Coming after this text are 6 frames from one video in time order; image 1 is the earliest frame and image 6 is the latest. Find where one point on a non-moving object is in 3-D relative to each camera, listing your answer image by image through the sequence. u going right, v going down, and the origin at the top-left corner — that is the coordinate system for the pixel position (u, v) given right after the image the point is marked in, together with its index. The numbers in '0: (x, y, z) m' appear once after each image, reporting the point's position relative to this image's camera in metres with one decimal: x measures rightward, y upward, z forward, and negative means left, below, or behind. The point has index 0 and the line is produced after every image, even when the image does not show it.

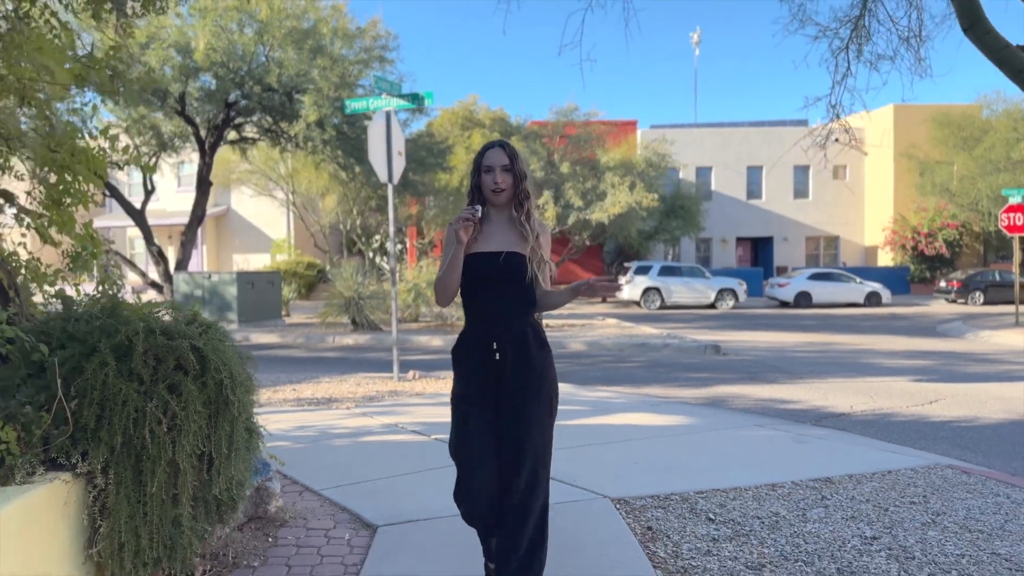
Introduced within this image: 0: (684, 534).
0: (+0.8, -1.2, +3.7) m
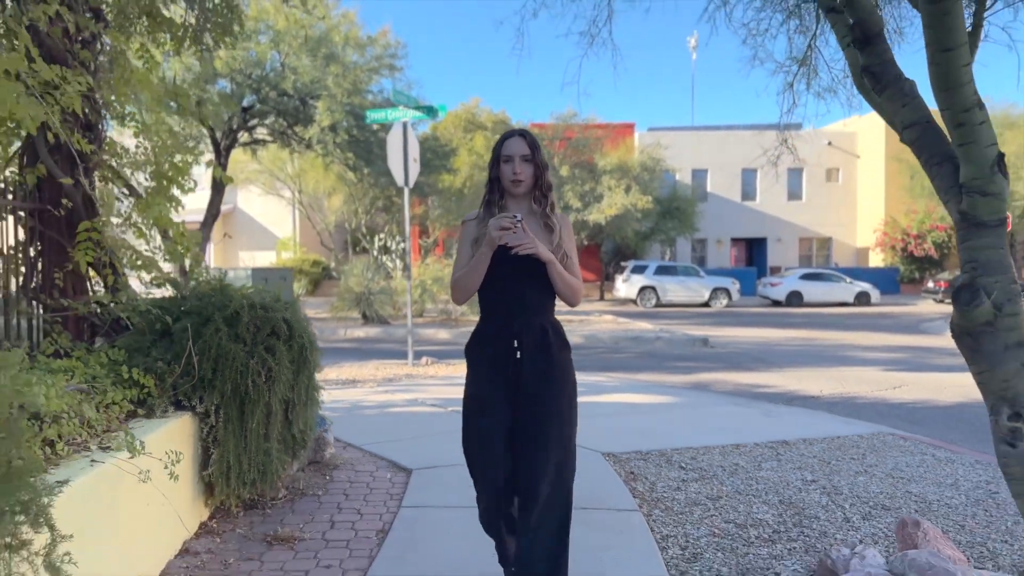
0: (+0.9, -1.1, +4.6) m
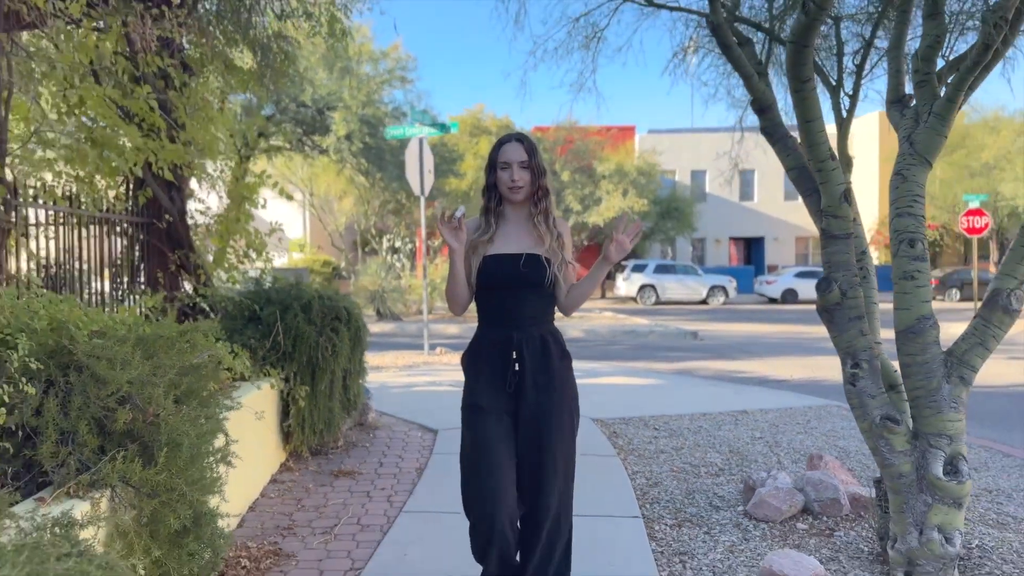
0: (+0.9, -1.1, +5.7) m
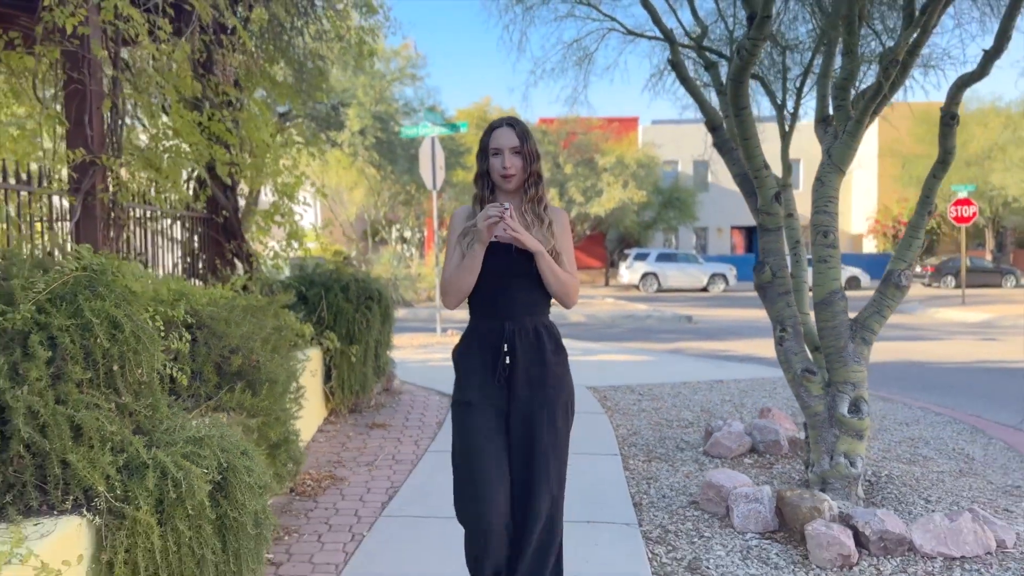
0: (+0.9, -0.9, +6.7) m
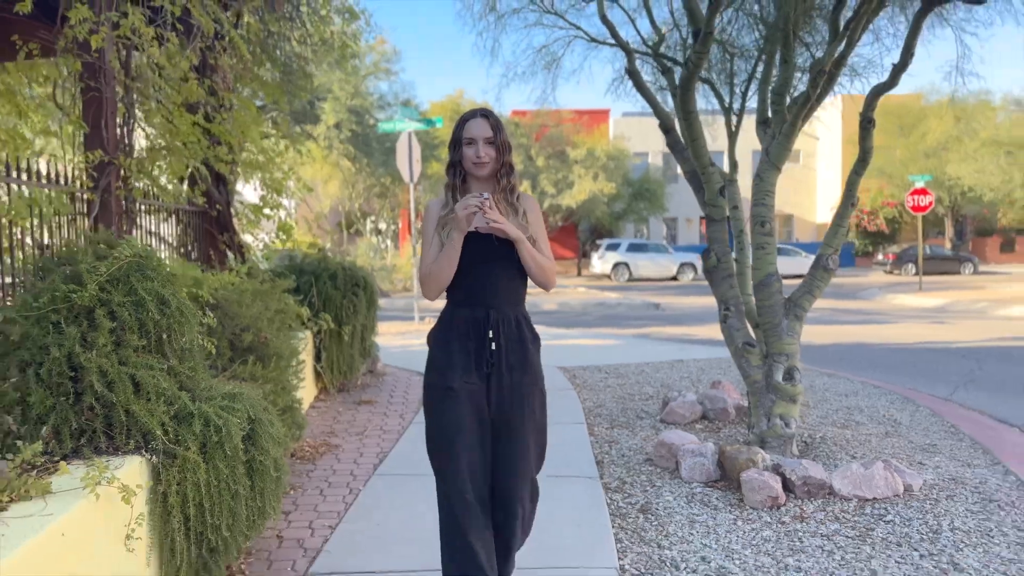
0: (+0.7, -0.8, +7.3) m
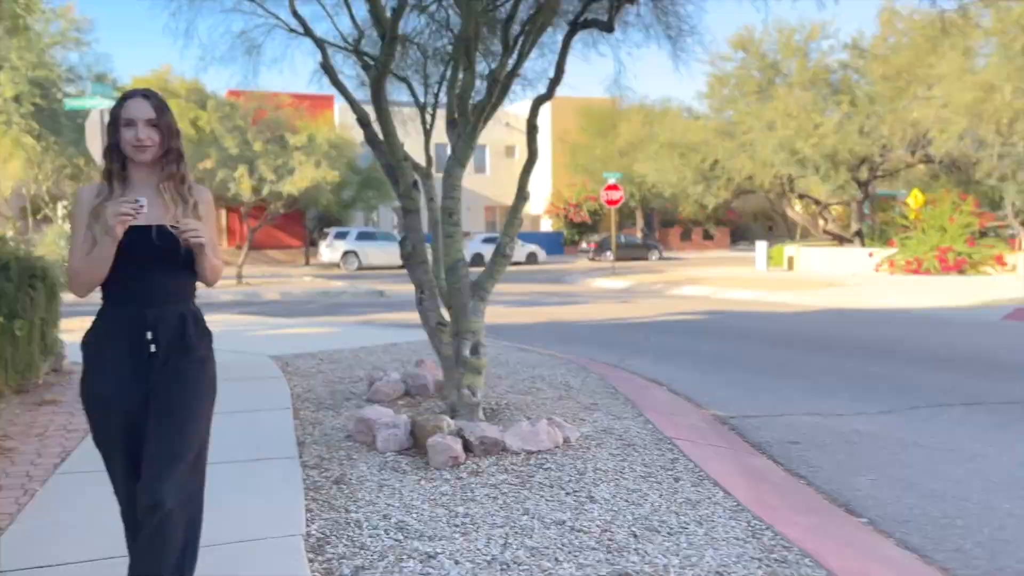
0: (-2.0, -0.7, +7.4) m
